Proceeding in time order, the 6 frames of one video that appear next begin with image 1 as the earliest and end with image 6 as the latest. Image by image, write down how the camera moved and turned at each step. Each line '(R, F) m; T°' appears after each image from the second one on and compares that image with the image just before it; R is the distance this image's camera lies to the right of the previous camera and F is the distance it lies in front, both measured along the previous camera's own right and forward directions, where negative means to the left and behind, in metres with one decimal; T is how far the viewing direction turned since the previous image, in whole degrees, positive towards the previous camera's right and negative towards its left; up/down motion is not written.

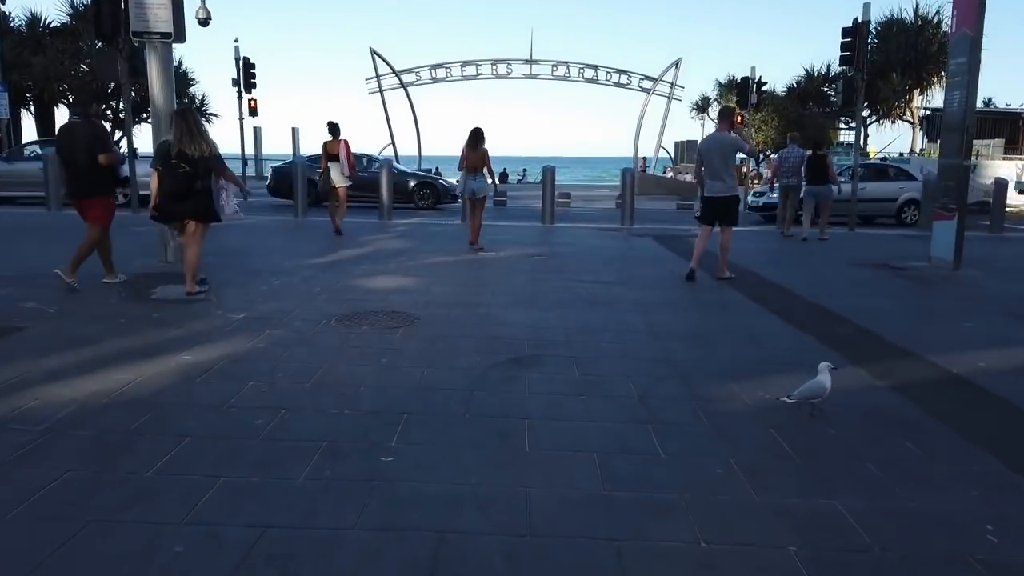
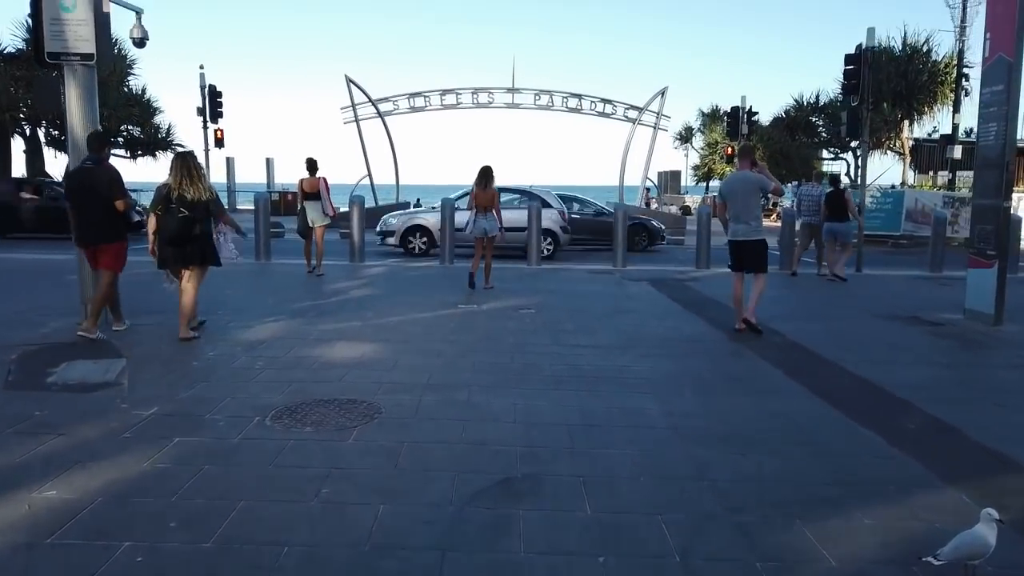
(0.0, +1.3) m; +1°
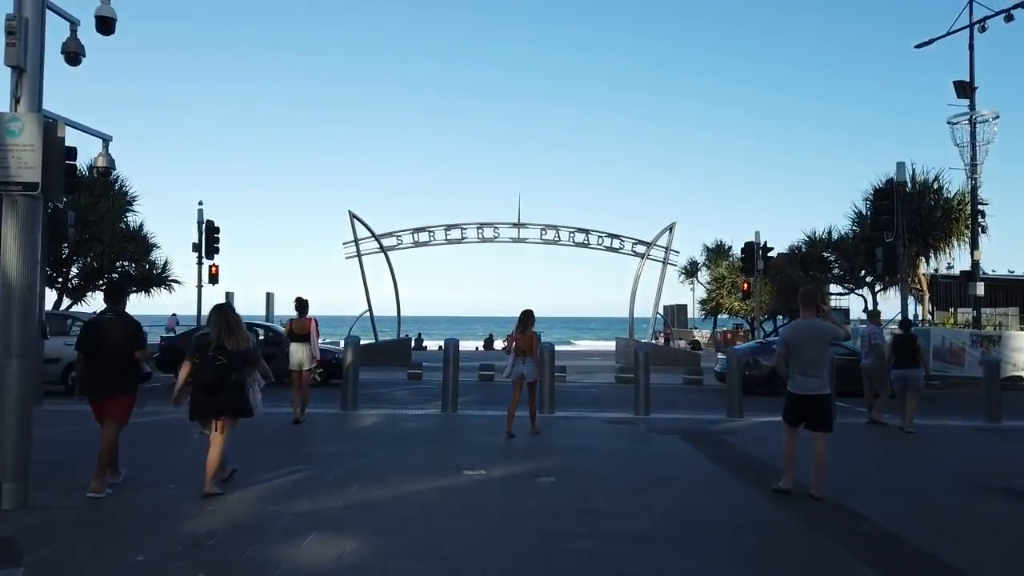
(-0.1, +1.5) m; 0°
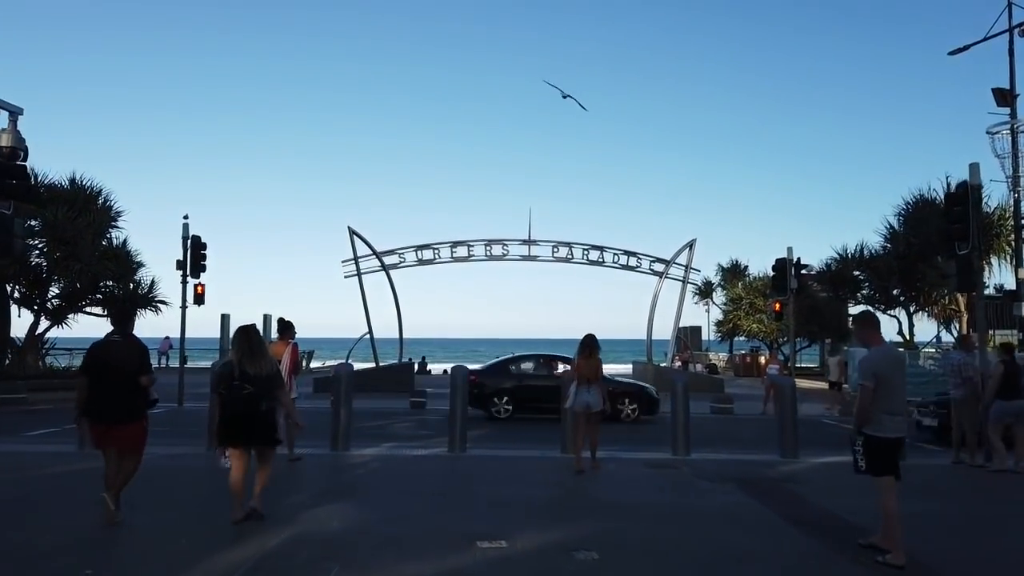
(-0.2, +2.1) m; 0°
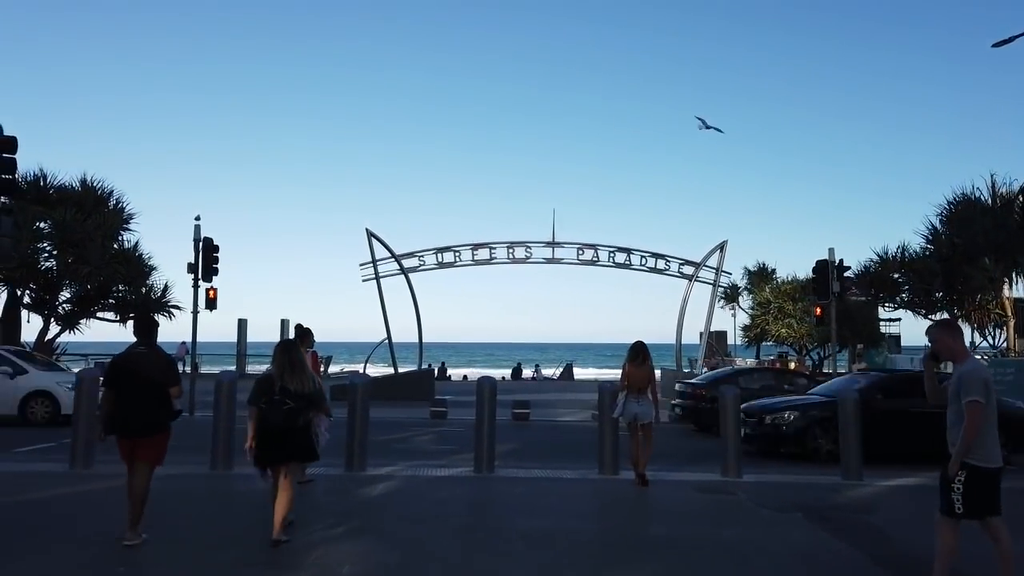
(-0.2, +1.1) m; -1°
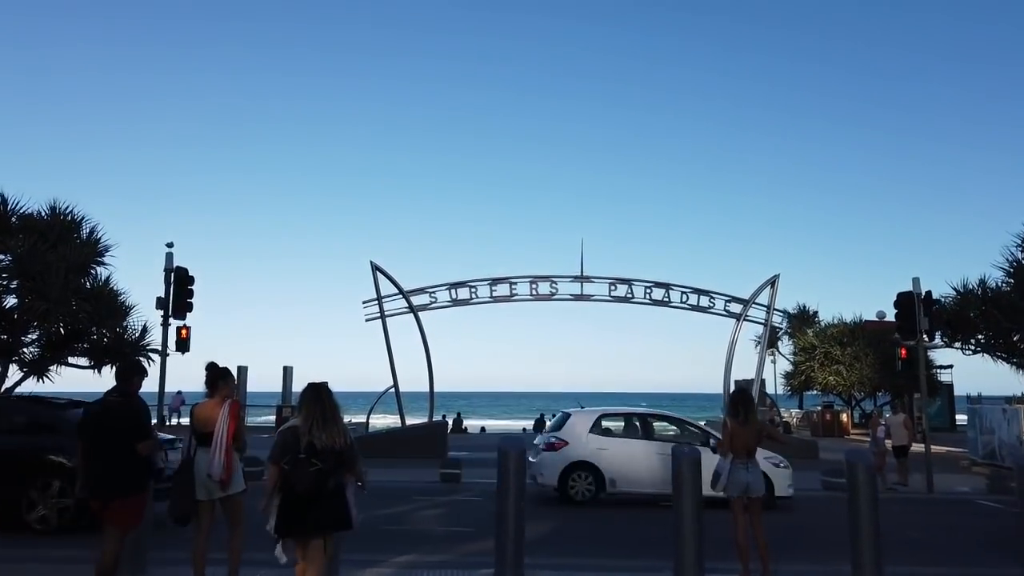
(-0.1, +3.5) m; -1°
